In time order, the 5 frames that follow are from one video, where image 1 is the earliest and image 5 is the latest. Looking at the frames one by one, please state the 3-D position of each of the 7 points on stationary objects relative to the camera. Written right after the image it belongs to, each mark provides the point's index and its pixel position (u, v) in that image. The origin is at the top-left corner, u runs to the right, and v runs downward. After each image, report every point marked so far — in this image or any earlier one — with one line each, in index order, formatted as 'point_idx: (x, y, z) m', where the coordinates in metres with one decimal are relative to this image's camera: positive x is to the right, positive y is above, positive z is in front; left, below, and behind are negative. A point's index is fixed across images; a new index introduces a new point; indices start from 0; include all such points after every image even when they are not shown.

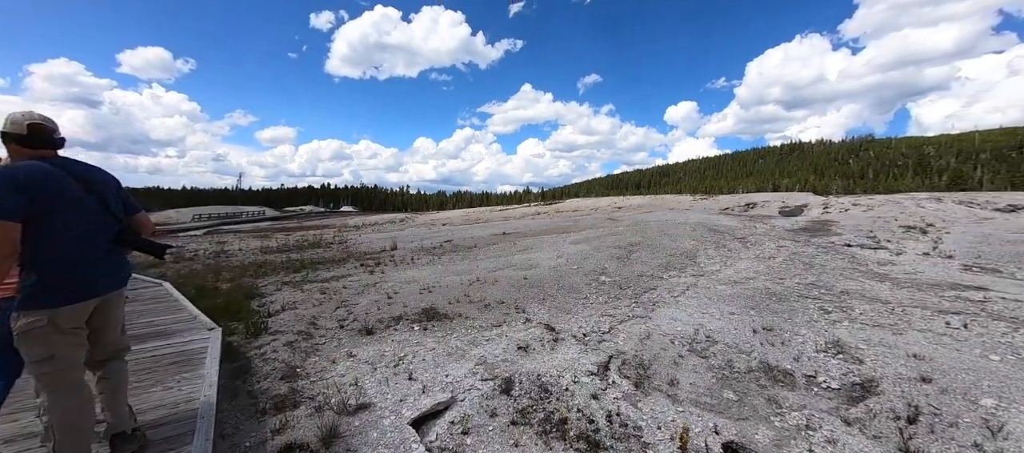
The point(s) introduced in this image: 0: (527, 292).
0: (+0.3, -1.5, +8.6) m
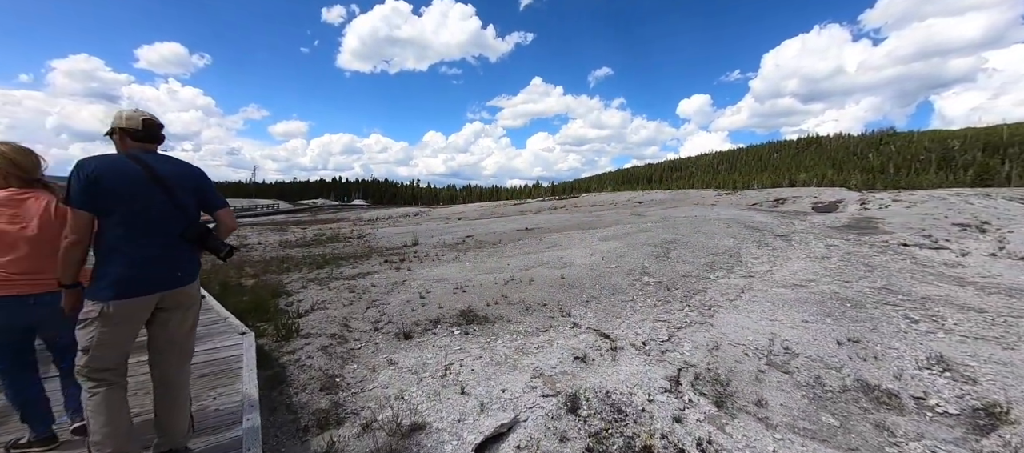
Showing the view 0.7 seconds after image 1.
0: (+1.2, -1.4, +8.0) m
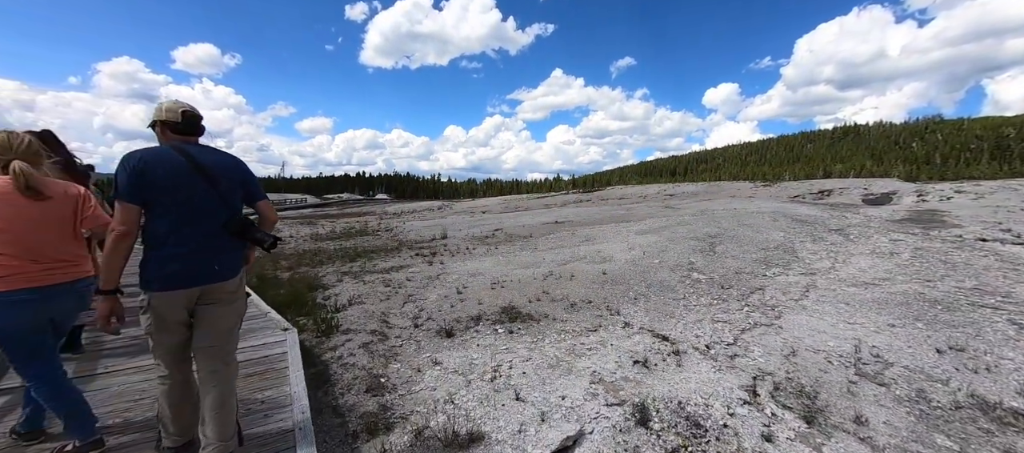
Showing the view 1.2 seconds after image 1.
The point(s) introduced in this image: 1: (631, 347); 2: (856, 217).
0: (+2.0, -1.2, +7.6) m
1: (+1.6, -1.7, +5.2) m
2: (+13.3, +0.4, +14.6) m
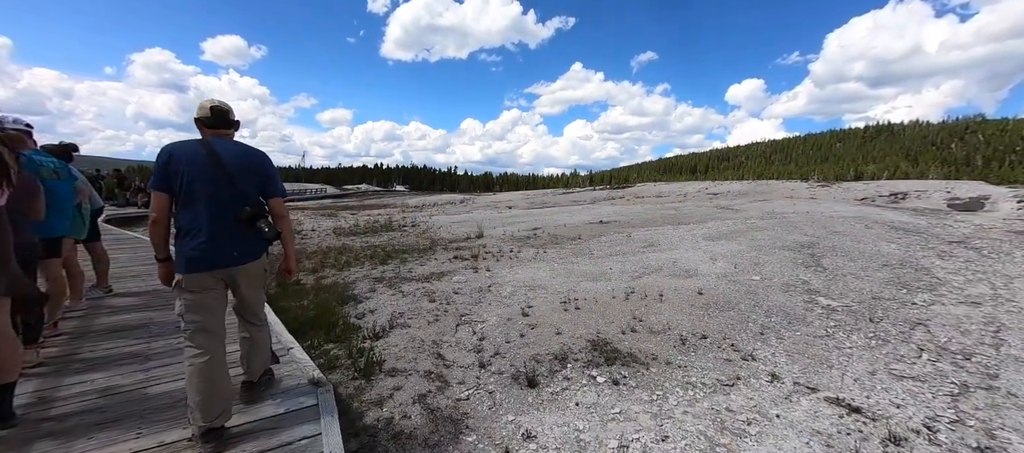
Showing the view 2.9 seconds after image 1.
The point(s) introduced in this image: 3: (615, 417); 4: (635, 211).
0: (+3.3, -1.4, +5.9) m
1: (+2.8, -1.8, +3.6) m
2: (+14.8, 0.0, +12.4) m
3: (+1.0, -1.9, +3.7) m
4: (+6.3, +0.8, +19.5) m
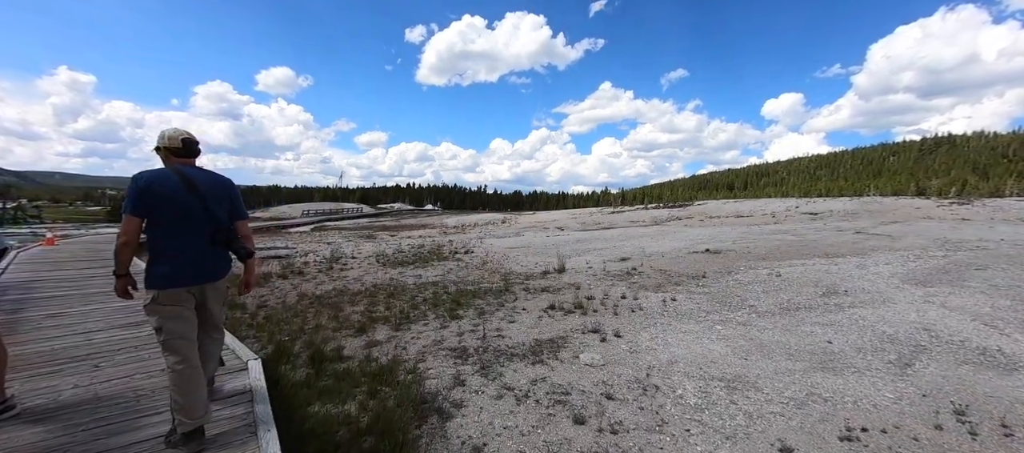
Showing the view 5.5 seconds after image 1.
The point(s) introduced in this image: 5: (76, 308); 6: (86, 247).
0: (+5.3, -1.9, +2.5) m
1: (+4.6, -2.3, +0.2) m
2: (+17.3, -0.8, +8.1) m
3: (+2.8, -2.3, +0.5) m
4: (+9.4, -0.4, +15.9) m
5: (-7.0, -1.3, +6.1) m
6: (-14.6, -0.7, +13.1) m
